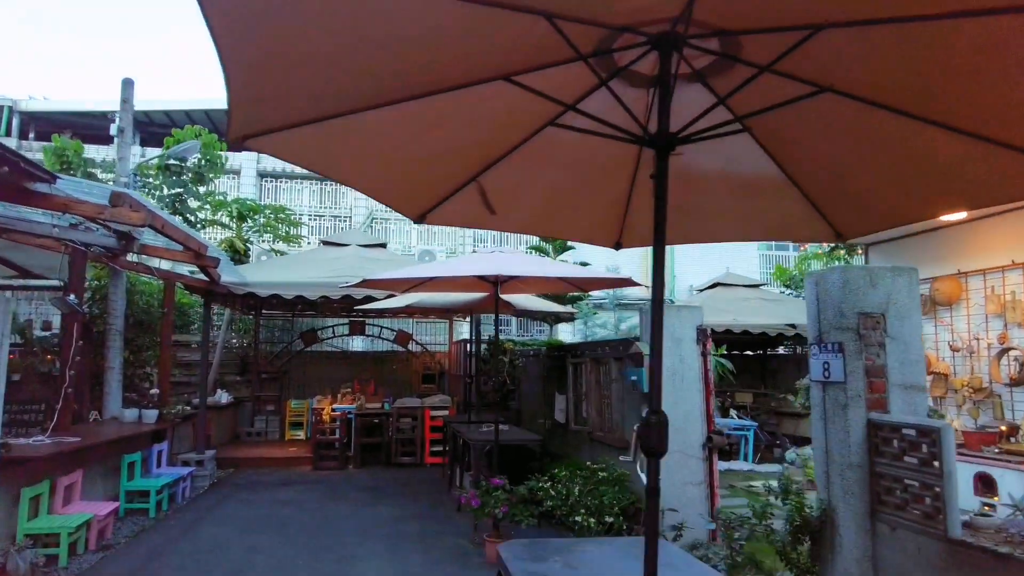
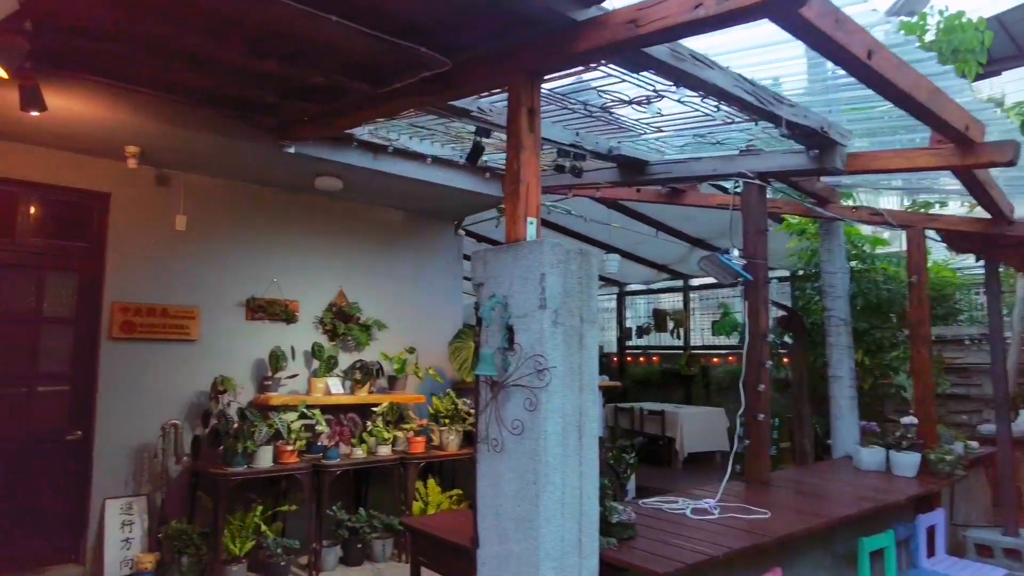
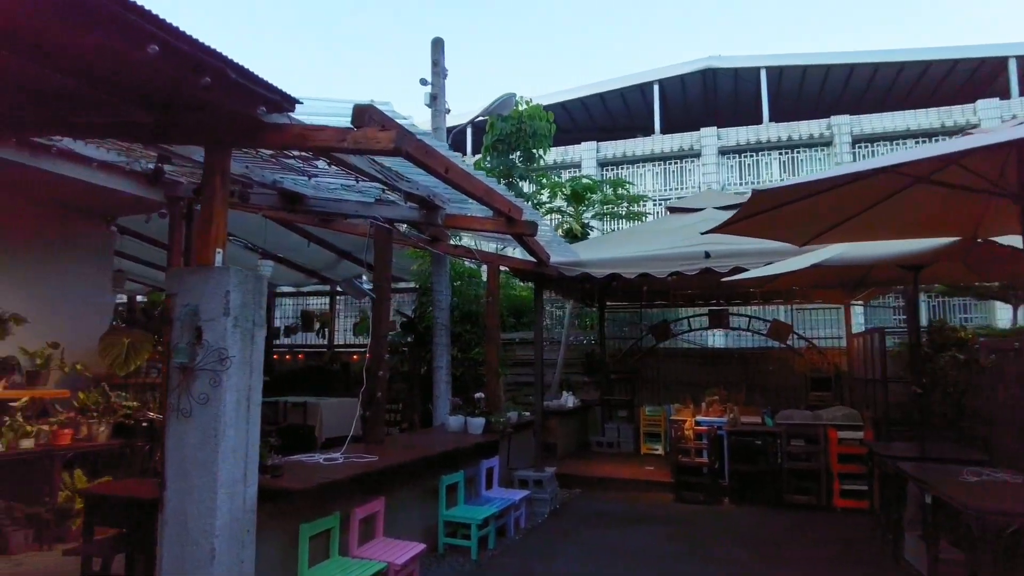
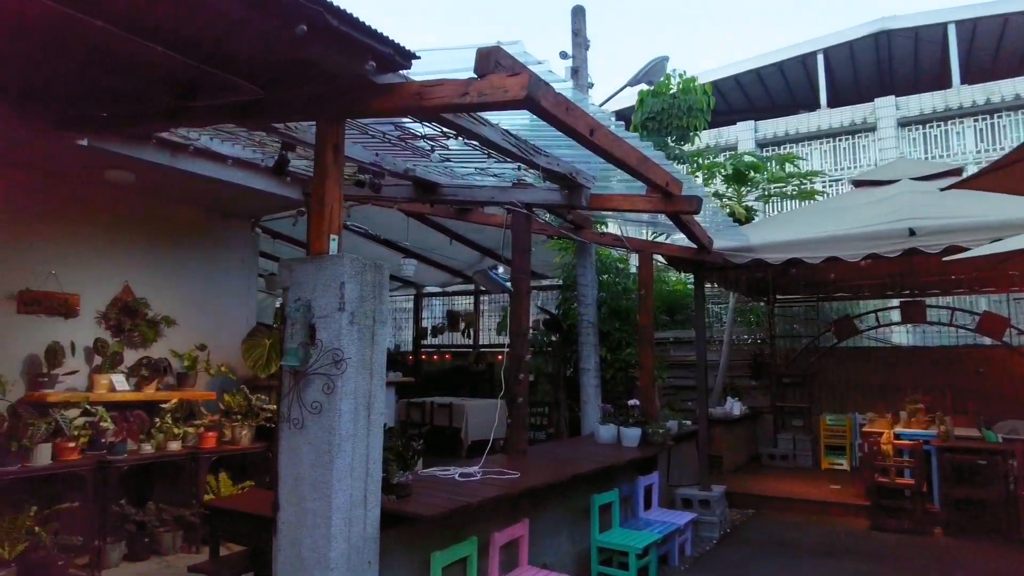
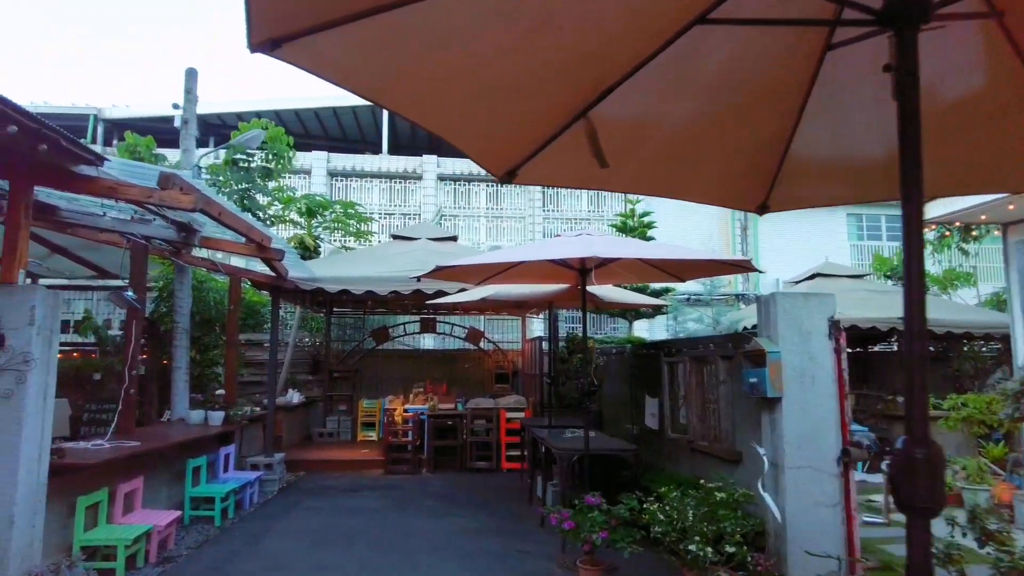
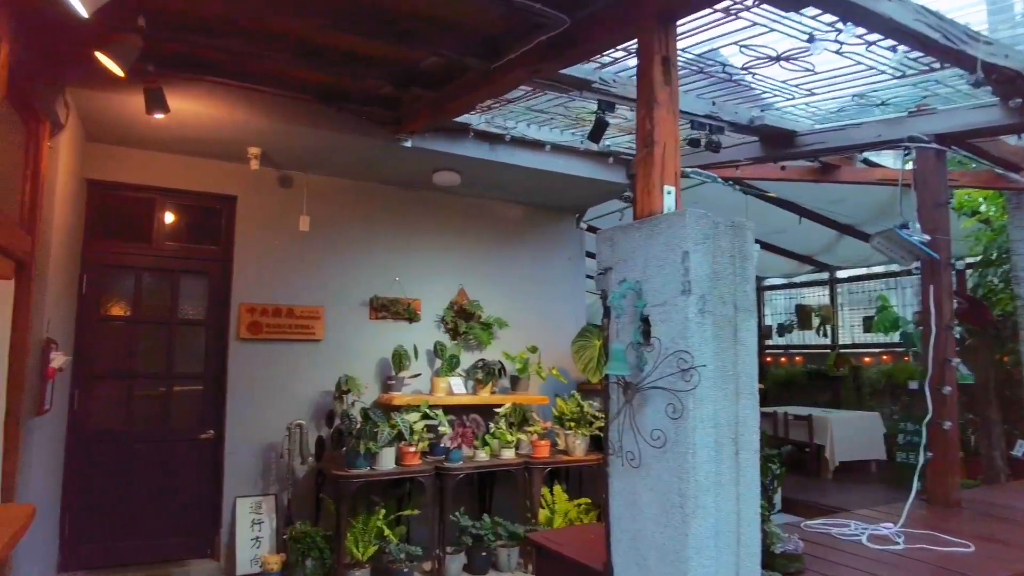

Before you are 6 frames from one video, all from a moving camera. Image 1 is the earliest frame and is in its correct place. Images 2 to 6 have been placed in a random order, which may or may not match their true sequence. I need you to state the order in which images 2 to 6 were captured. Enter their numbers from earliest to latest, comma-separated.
5, 3, 4, 2, 6
